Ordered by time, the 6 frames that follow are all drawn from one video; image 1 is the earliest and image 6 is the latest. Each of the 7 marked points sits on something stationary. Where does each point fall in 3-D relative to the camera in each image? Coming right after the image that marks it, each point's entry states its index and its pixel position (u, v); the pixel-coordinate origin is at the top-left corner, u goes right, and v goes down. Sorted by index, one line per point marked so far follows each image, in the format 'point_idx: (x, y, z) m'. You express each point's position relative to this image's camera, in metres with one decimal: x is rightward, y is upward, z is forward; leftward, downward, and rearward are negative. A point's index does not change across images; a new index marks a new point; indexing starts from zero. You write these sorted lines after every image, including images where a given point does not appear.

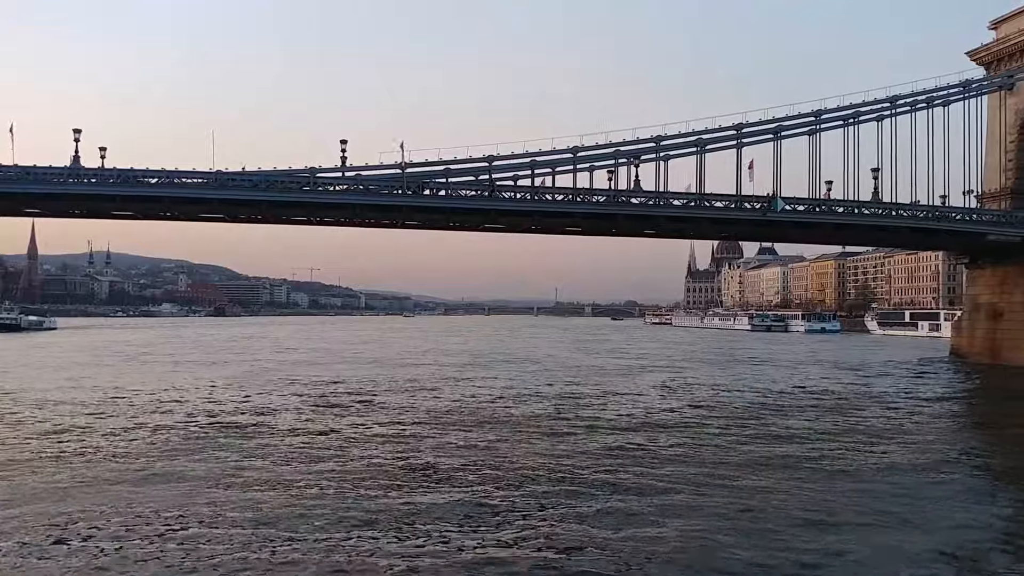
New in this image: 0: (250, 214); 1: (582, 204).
0: (-5.4, +1.5, +20.0) m
1: (+1.4, +1.7, +20.0) m
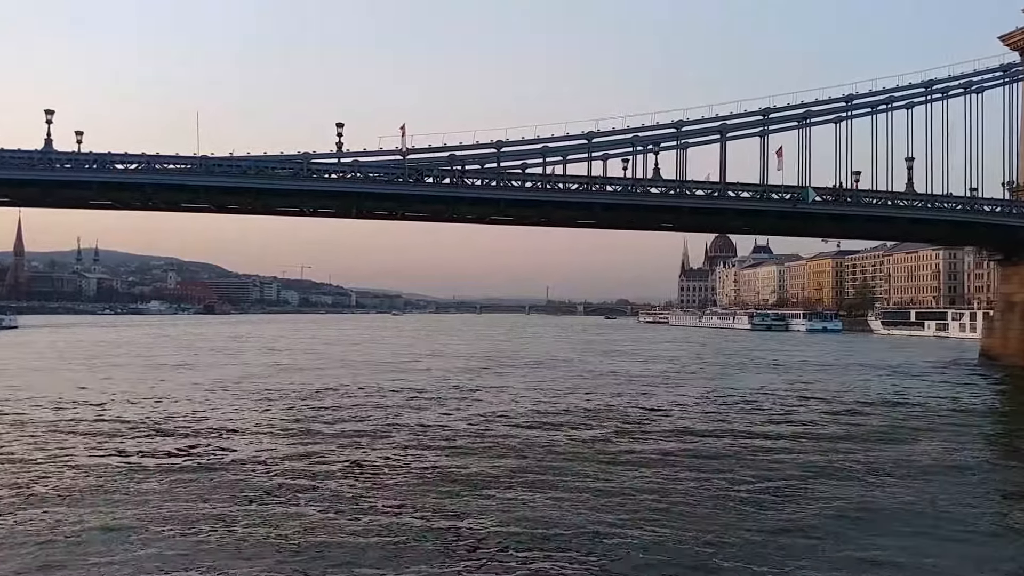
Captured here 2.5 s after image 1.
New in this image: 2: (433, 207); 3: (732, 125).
0: (-5.2, +1.6, +18.5) m
1: (+1.6, +1.8, +18.6) m
2: (-1.5, +1.6, +18.8) m
3: (+4.5, +3.4, +20.0) m
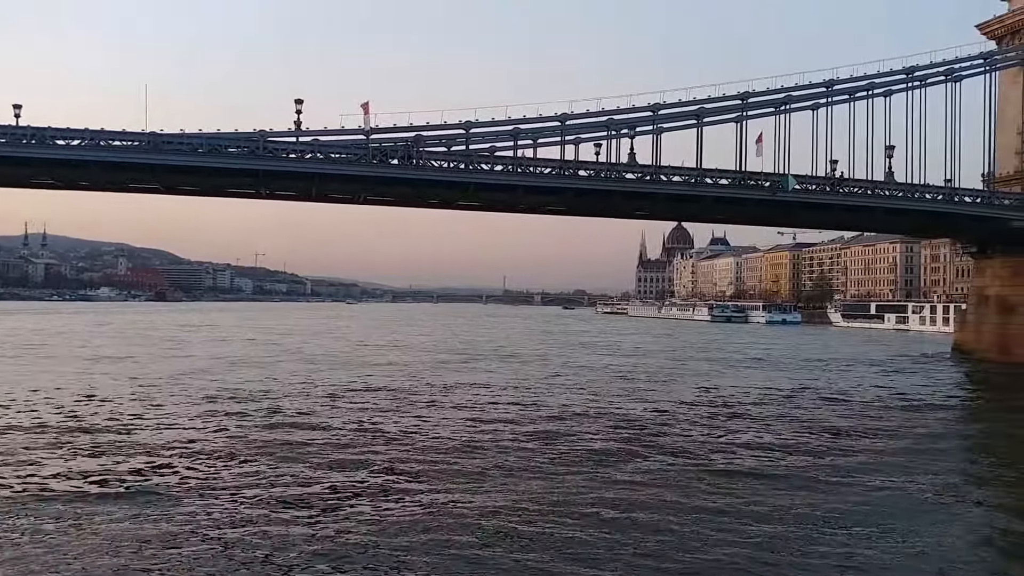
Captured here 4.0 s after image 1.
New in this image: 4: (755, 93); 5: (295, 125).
0: (-5.8, +1.9, +17.4) m
1: (+1.1, +2.0, +17.7) m
2: (-2.1, +1.8, +17.9) m
3: (+3.9, +3.6, +19.3) m
4: (+4.8, +3.9, +19.3) m
5: (-4.0, +3.0, +17.8) m
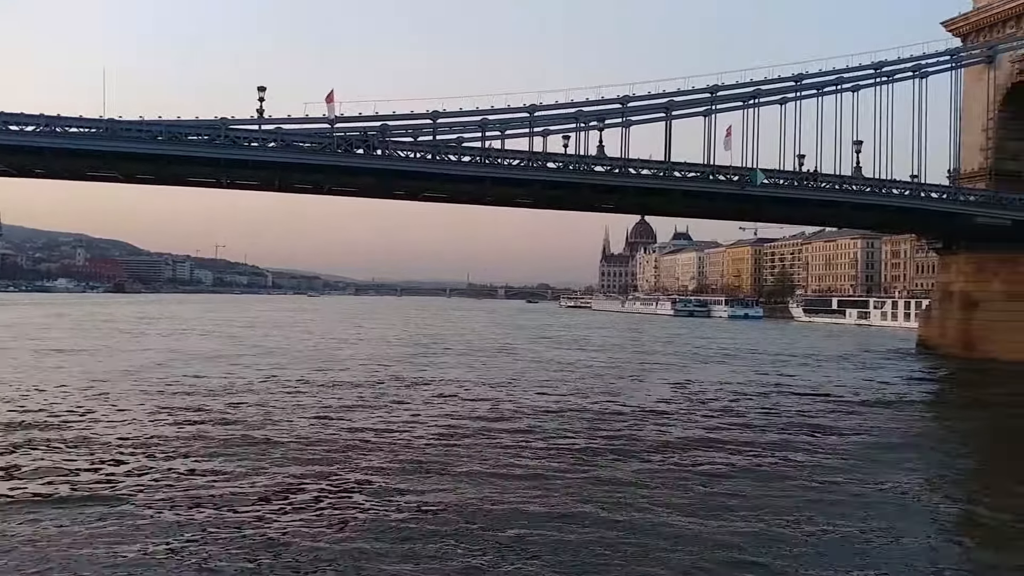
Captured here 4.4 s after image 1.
0: (-6.4, +2.0, +16.9) m
1: (+0.5, +2.1, +17.5) m
2: (-2.7, +1.9, +17.5) m
3: (+3.3, +3.7, +19.1) m
4: (+4.2, +4.0, +19.2) m
5: (-4.6, +3.1, +17.4) m
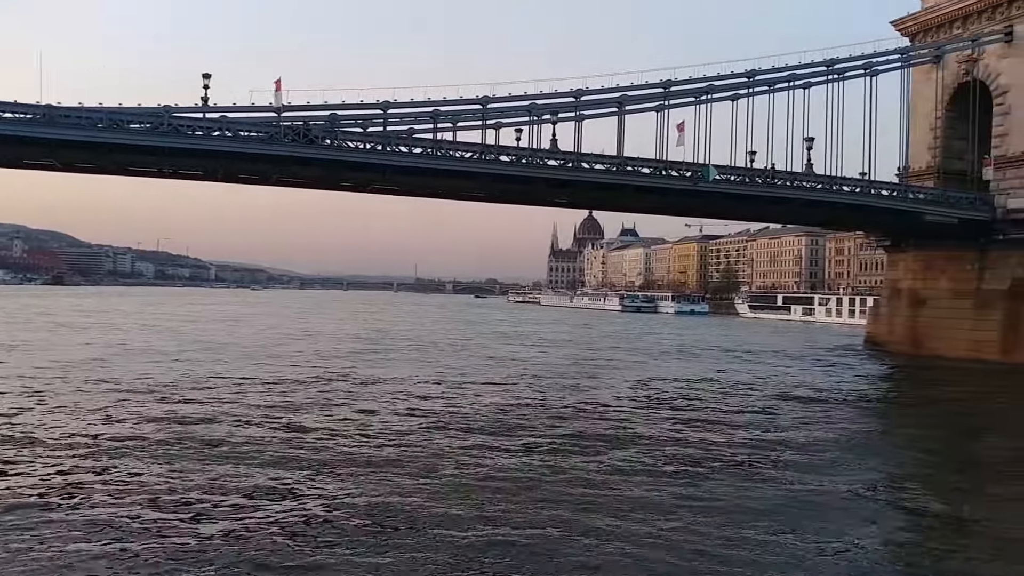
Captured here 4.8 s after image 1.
0: (-7.2, +2.1, +16.2) m
1: (-0.4, +2.2, +17.2) m
2: (-3.5, +2.0, +17.0) m
3: (+2.3, +3.7, +19.0) m
4: (+3.3, +4.1, +19.1) m
5: (-5.4, +3.2, +16.8) m
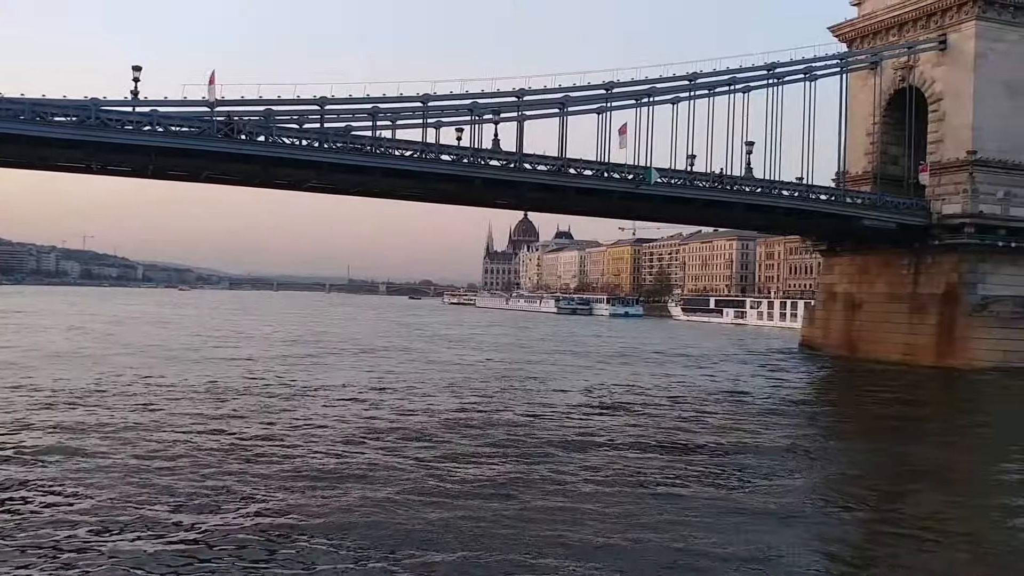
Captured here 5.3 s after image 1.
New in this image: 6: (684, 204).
0: (-8.1, +2.1, +15.4) m
1: (-1.4, +2.2, +16.9) m
2: (-4.6, +2.0, +16.5) m
3: (+1.2, +3.7, +18.9) m
4: (+2.1, +4.0, +19.0) m
5: (-6.4, +3.2, +16.1) m
6: (+3.5, +1.7, +19.6) m
